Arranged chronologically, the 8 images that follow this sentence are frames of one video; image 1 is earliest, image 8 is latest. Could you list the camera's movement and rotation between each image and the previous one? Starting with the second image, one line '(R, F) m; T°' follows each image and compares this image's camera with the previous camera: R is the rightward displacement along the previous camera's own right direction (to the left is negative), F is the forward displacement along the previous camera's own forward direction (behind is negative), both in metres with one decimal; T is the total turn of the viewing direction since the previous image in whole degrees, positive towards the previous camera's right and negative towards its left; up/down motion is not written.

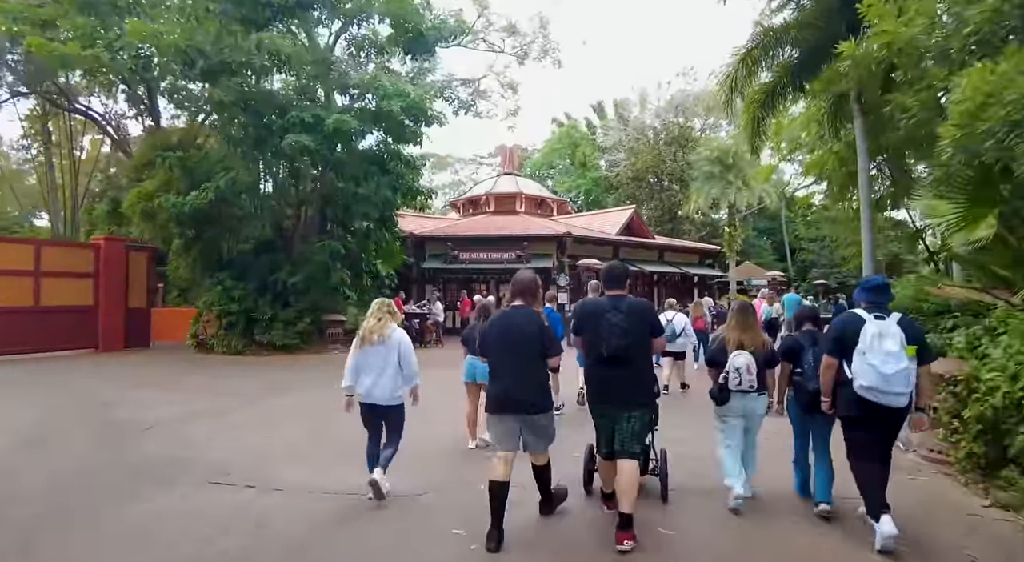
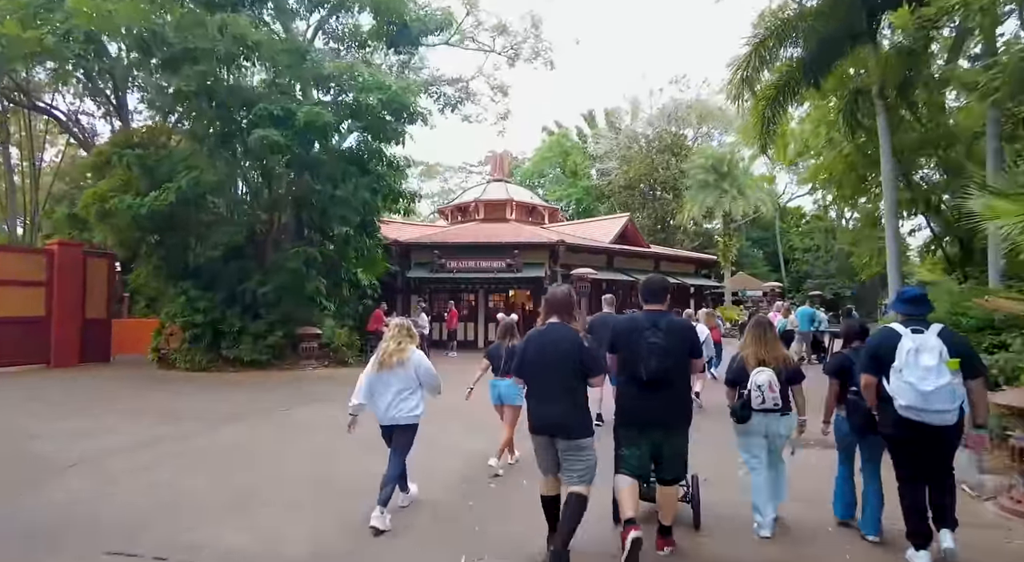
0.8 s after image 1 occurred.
(0.0, +1.2) m; +1°
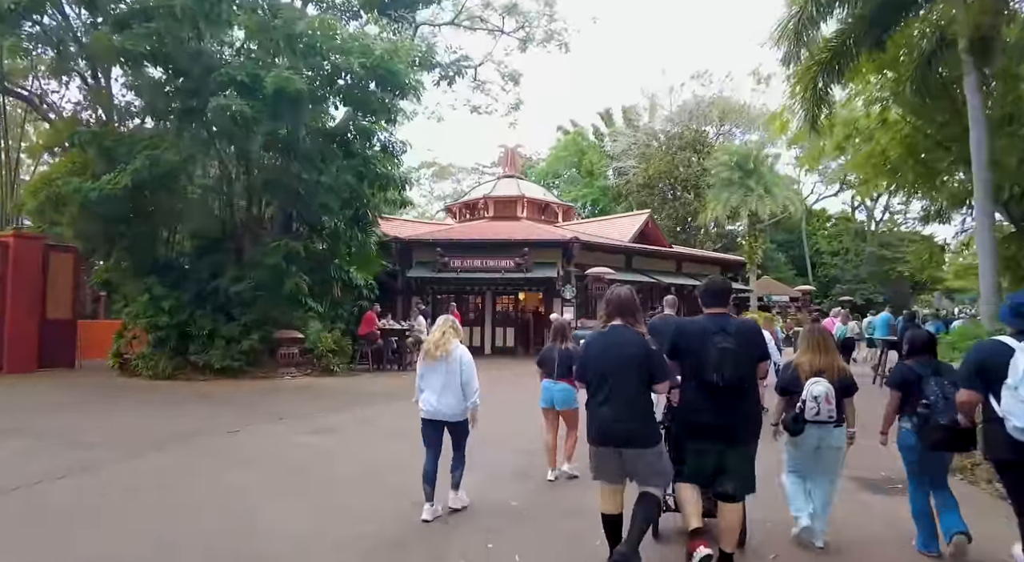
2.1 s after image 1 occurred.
(+0.2, +1.9) m; -1°
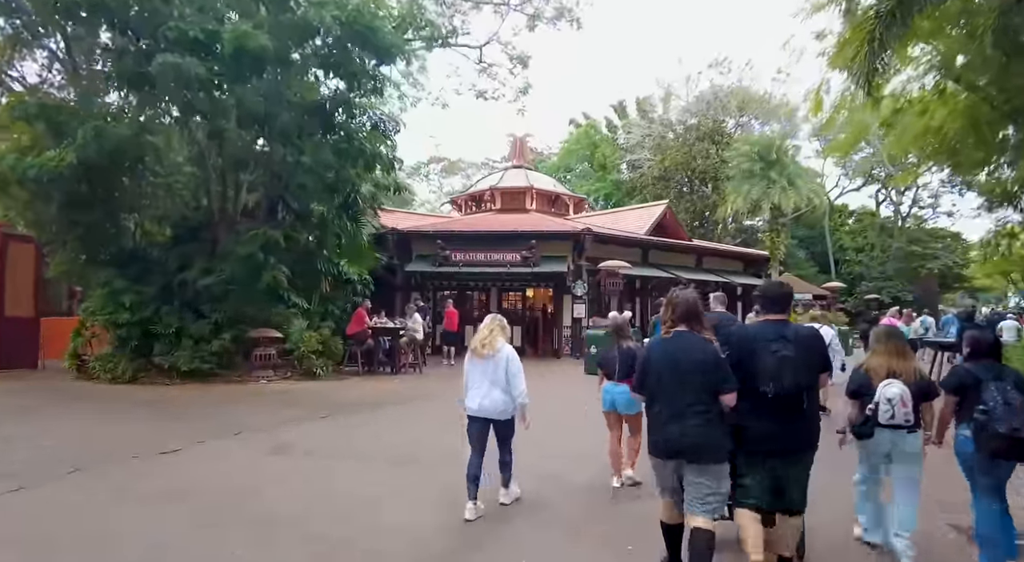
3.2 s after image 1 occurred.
(+0.2, +1.6) m; -1°
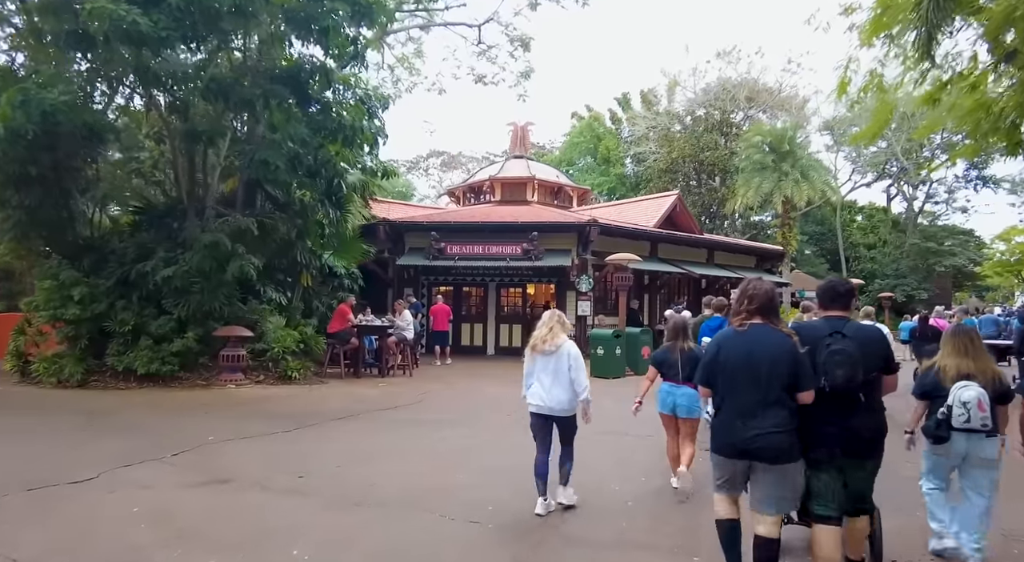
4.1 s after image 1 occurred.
(0.0, +1.4) m; 0°
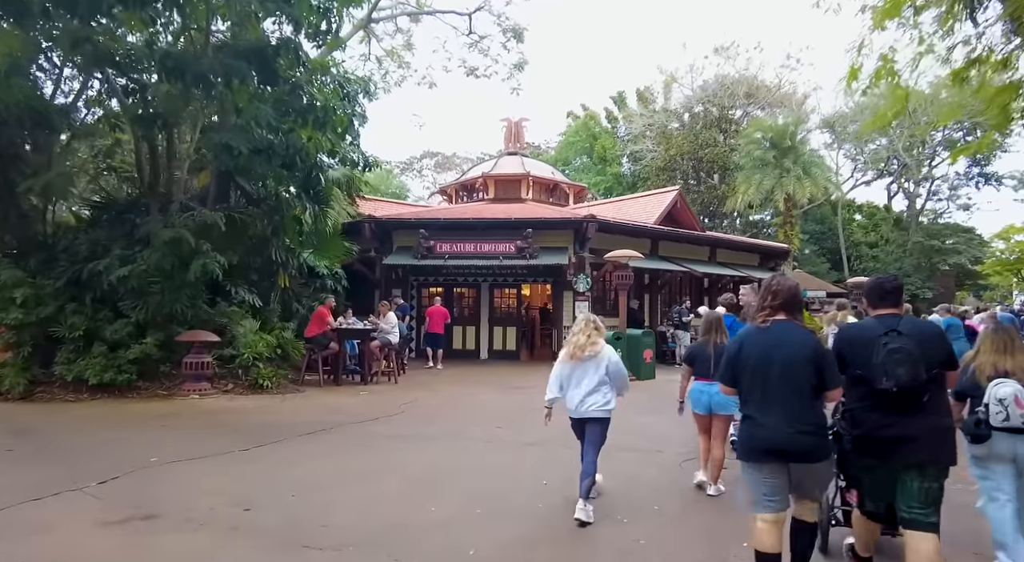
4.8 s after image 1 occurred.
(+0.1, +1.0) m; 0°
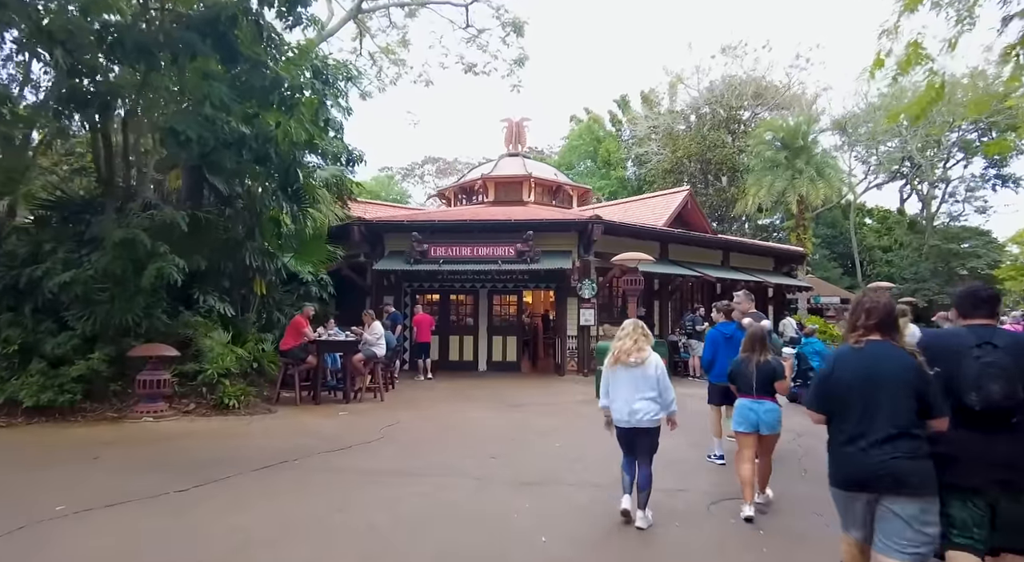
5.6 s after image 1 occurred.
(+0.1, +1.2) m; 0°
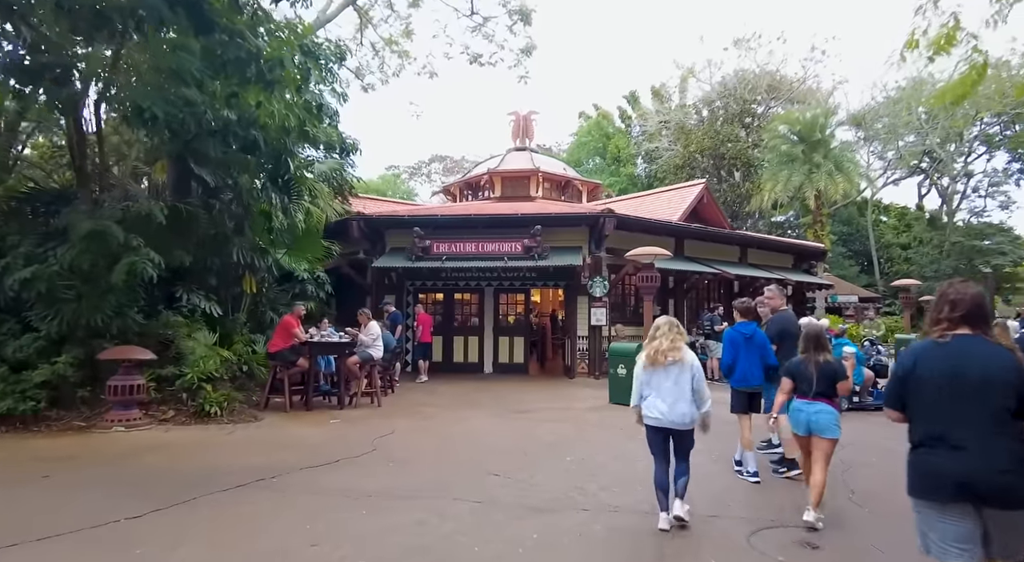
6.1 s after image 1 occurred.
(0.0, +0.8) m; -1°
